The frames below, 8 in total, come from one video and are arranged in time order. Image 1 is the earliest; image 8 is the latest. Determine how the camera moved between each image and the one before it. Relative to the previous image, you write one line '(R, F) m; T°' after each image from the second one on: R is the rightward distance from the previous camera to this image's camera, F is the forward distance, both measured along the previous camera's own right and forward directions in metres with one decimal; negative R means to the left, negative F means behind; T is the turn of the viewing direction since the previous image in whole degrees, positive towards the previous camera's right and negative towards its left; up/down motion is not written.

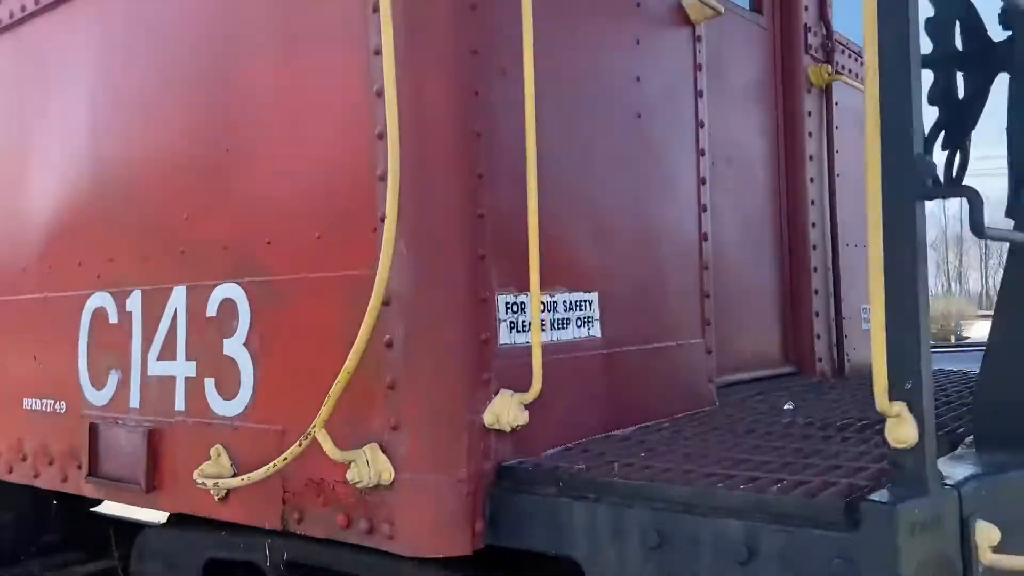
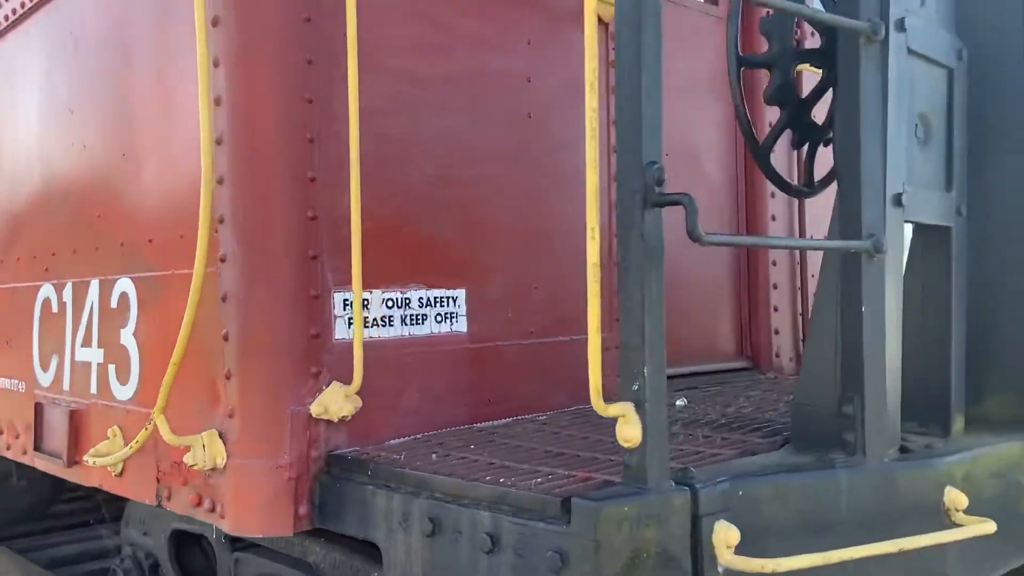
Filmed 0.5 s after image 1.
(+0.6, 0.0) m; -7°
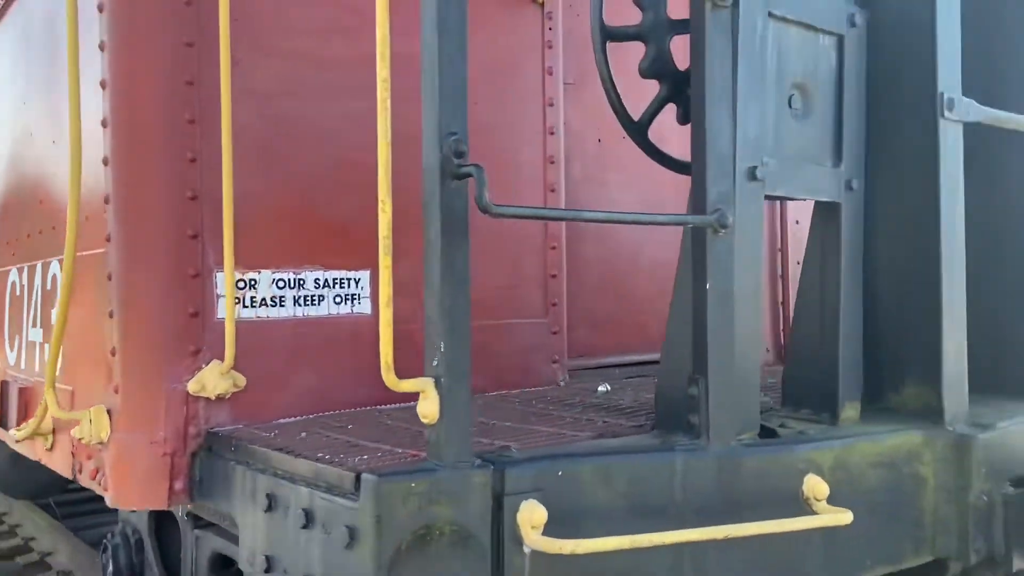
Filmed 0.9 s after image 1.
(+0.4, 0.0) m; -6°
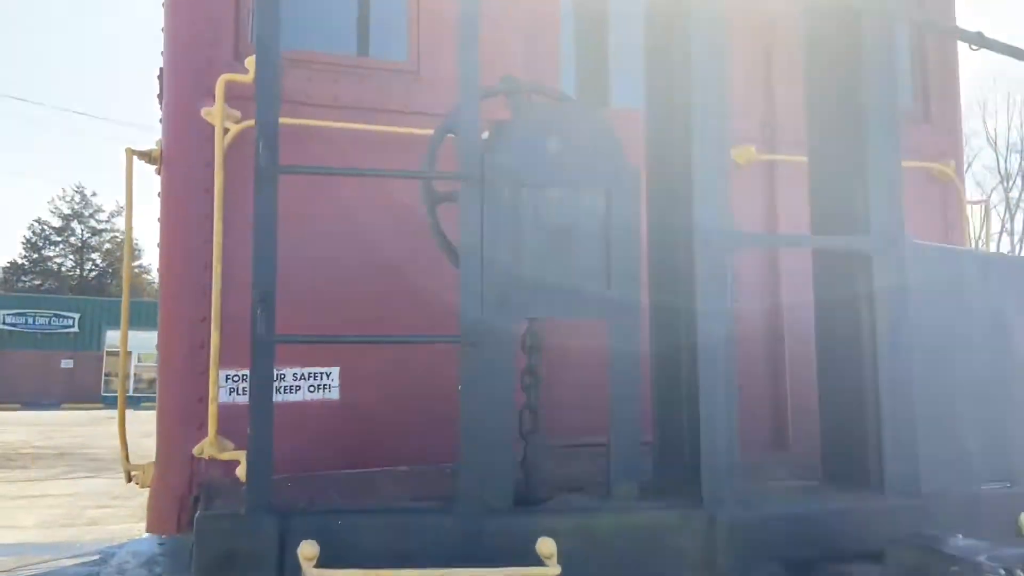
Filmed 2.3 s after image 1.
(+1.1, -0.4) m; -20°
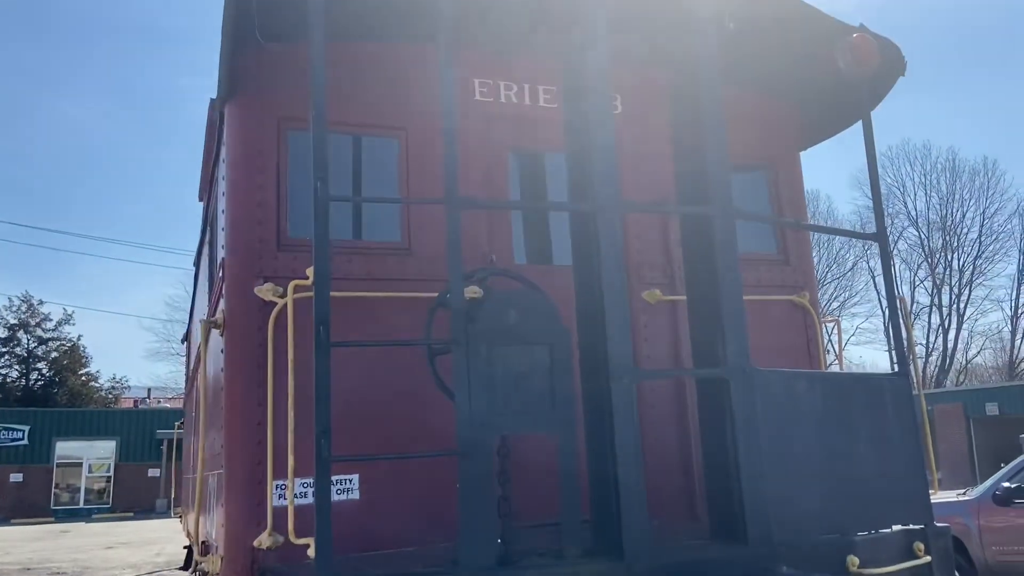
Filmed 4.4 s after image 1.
(-0.1, -1.0) m; +3°
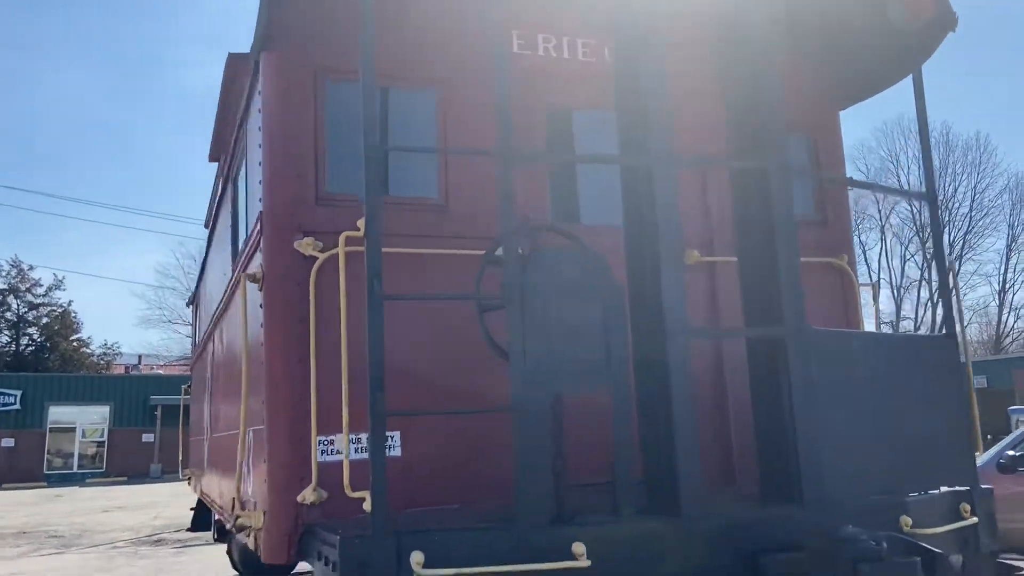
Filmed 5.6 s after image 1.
(-0.2, +0.1) m; +1°
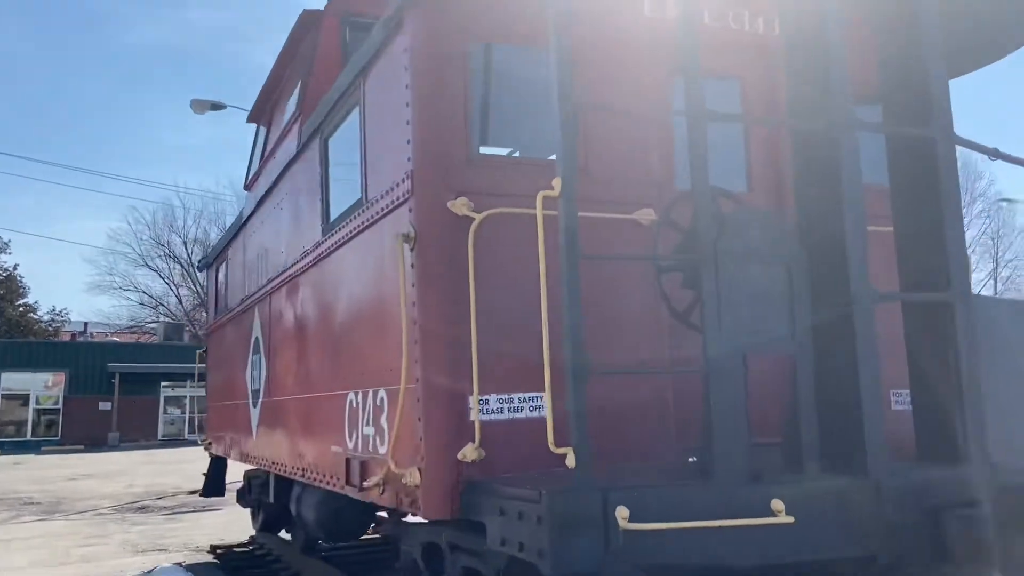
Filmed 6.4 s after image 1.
(-0.9, 0.0) m; +3°
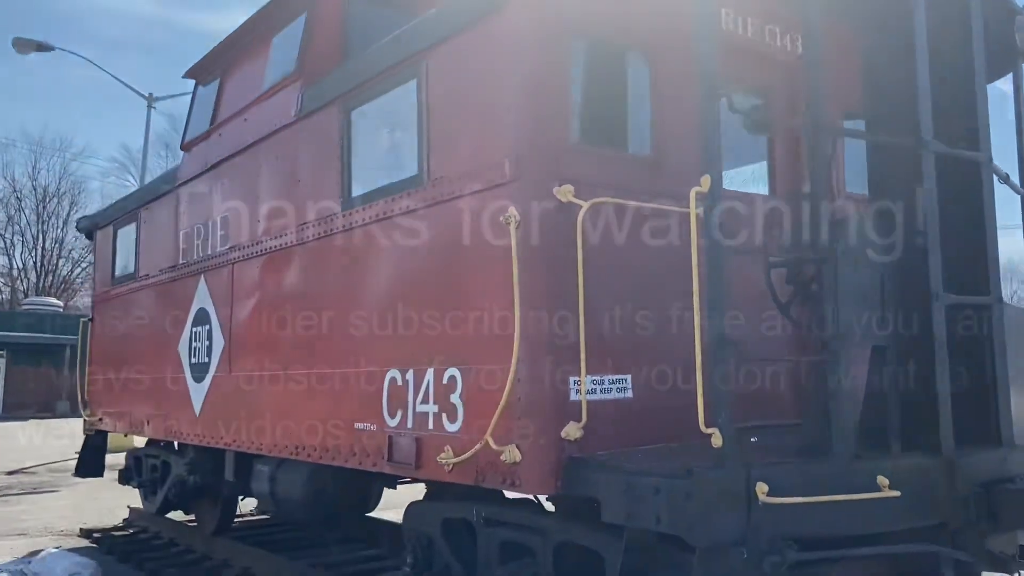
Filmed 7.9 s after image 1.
(-1.2, 0.0) m; +12°
